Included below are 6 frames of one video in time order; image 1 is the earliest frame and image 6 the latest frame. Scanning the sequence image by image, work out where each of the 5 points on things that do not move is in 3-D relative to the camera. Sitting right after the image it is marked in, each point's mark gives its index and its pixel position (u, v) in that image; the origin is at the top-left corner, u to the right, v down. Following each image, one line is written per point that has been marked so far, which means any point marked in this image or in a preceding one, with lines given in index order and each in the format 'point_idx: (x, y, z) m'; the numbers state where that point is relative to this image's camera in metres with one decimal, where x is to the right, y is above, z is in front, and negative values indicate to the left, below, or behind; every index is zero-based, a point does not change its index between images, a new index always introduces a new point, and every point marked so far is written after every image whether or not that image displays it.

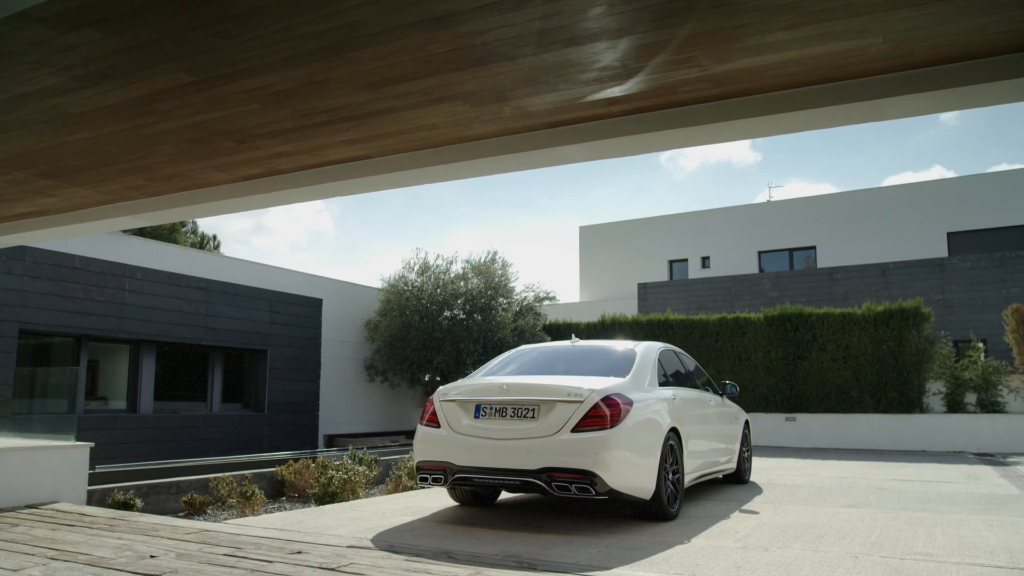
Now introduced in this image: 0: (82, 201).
0: (-3.6, +0.7, +6.3) m
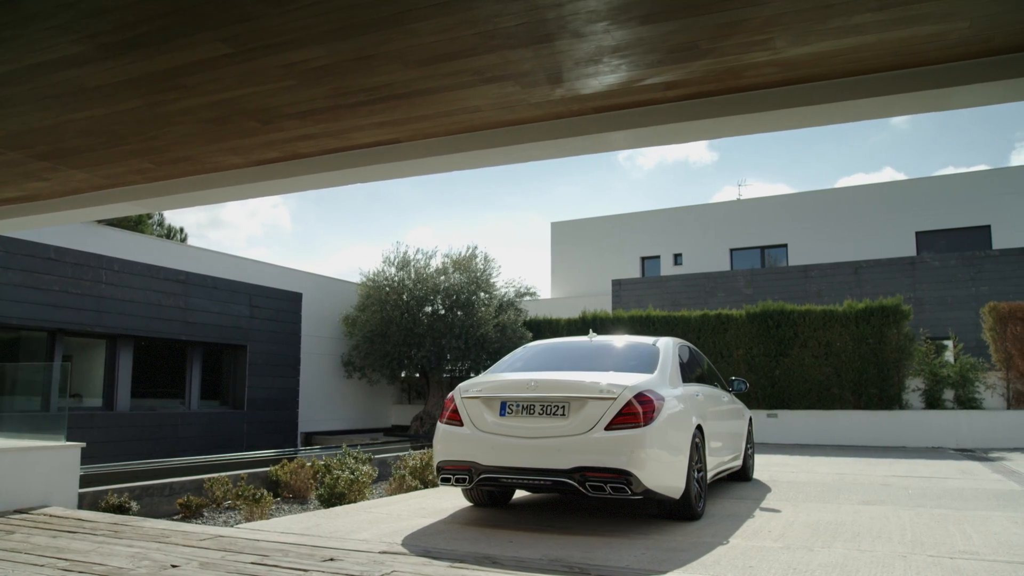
0: (-3.4, +0.8, +5.9) m
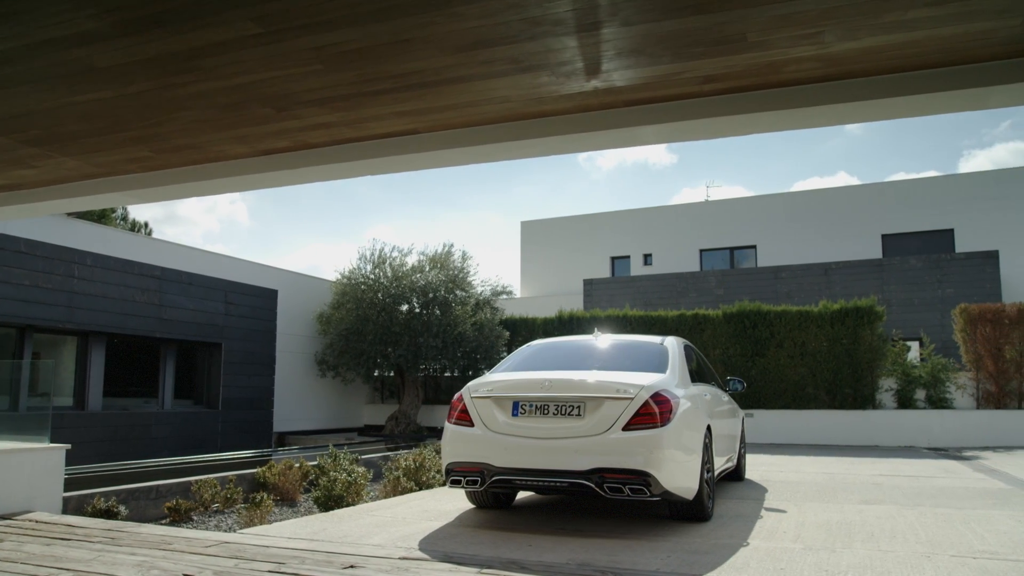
0: (-3.3, +0.9, +5.6) m
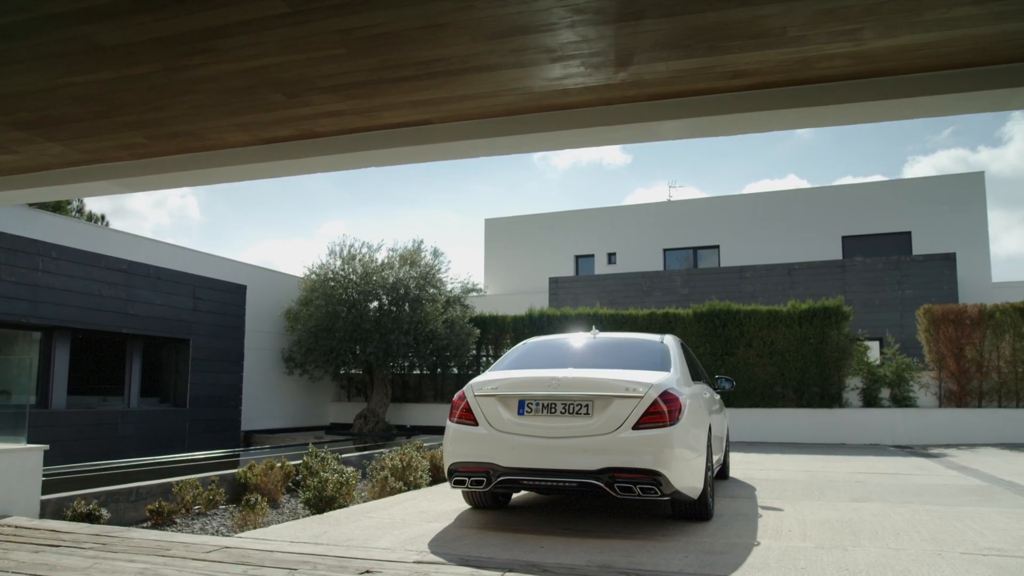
0: (-3.3, +0.9, +5.3) m
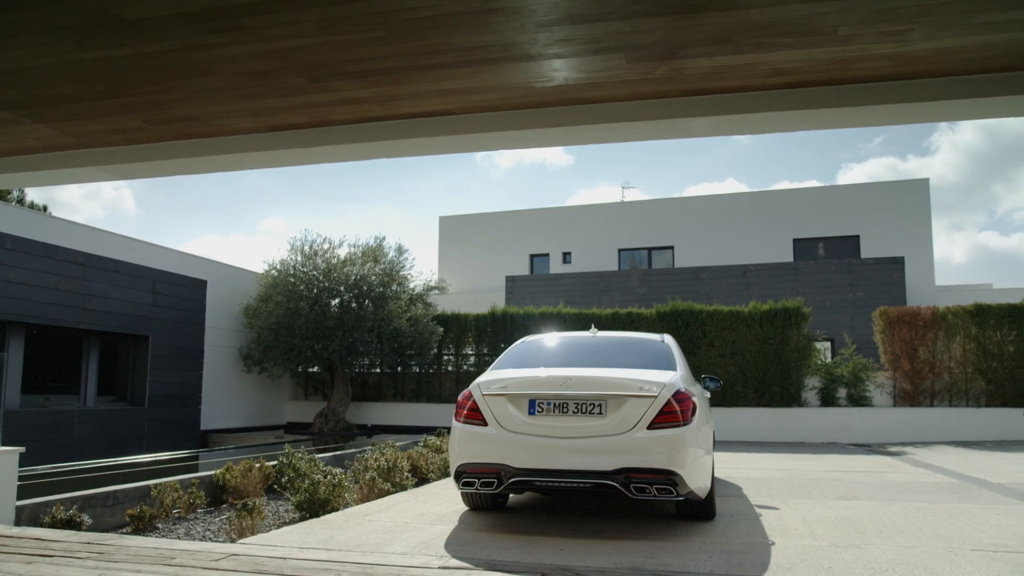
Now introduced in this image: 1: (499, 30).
0: (-3.2, +1.0, +5.0) m
1: (-0.1, +1.2, +3.3) m
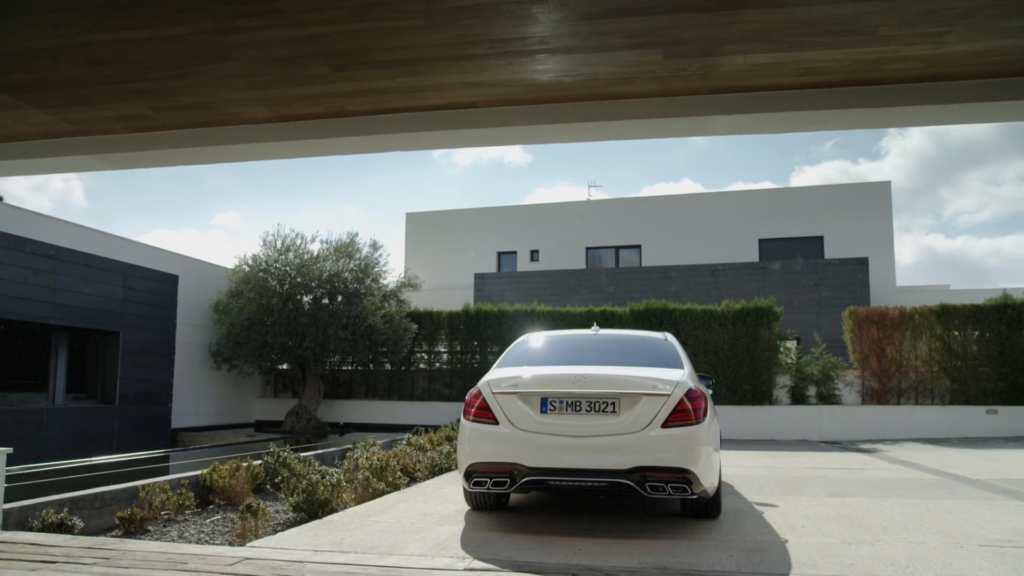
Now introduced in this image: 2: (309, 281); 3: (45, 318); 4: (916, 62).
0: (-3.1, +1.0, +4.7) m
1: (+0.1, +1.2, +3.3) m
2: (-4.7, +0.2, +17.1) m
3: (-7.2, -0.4, +11.3) m
4: (+2.0, +1.1, +3.7) m
